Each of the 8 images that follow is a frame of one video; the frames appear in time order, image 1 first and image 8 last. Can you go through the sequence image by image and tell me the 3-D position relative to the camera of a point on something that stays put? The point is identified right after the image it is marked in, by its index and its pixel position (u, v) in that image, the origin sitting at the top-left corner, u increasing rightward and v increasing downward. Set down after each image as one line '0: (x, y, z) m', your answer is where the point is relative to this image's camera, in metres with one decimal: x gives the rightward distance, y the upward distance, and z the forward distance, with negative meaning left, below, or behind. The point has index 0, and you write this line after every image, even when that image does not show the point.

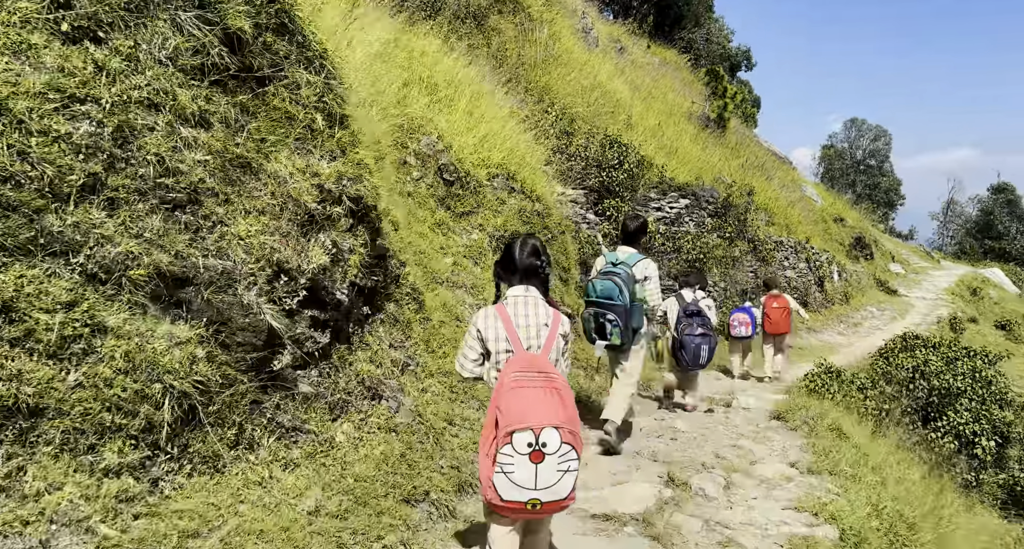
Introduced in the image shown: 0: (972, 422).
0: (+14.1, -4.6, +23.9) m
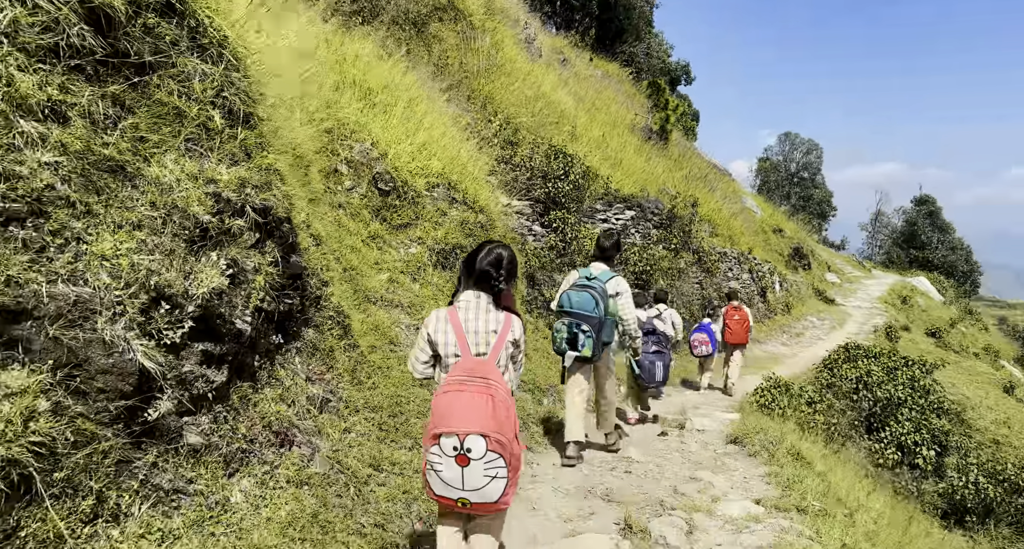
0: (+12.3, -5.0, +24.0) m
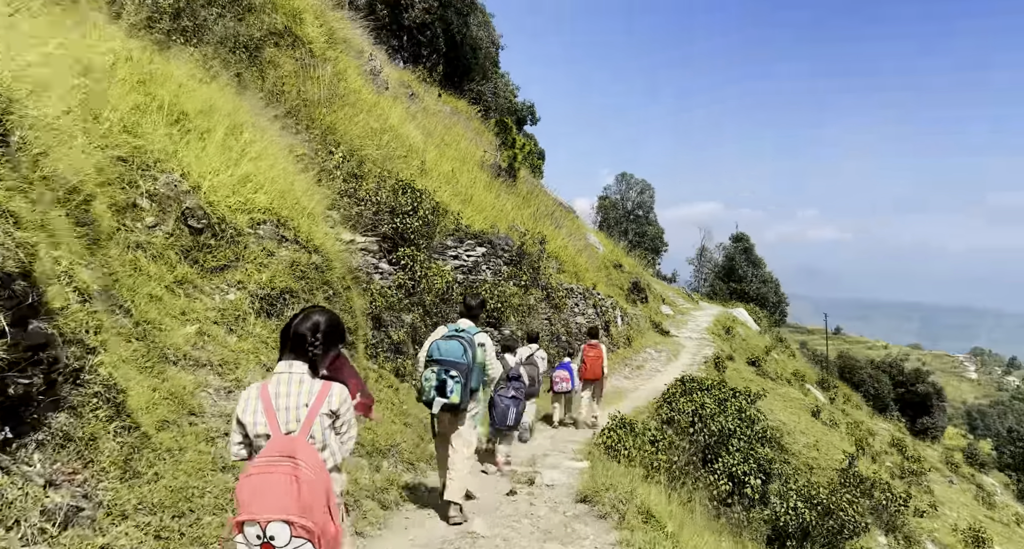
0: (+7.3, -6.3, +24.8) m
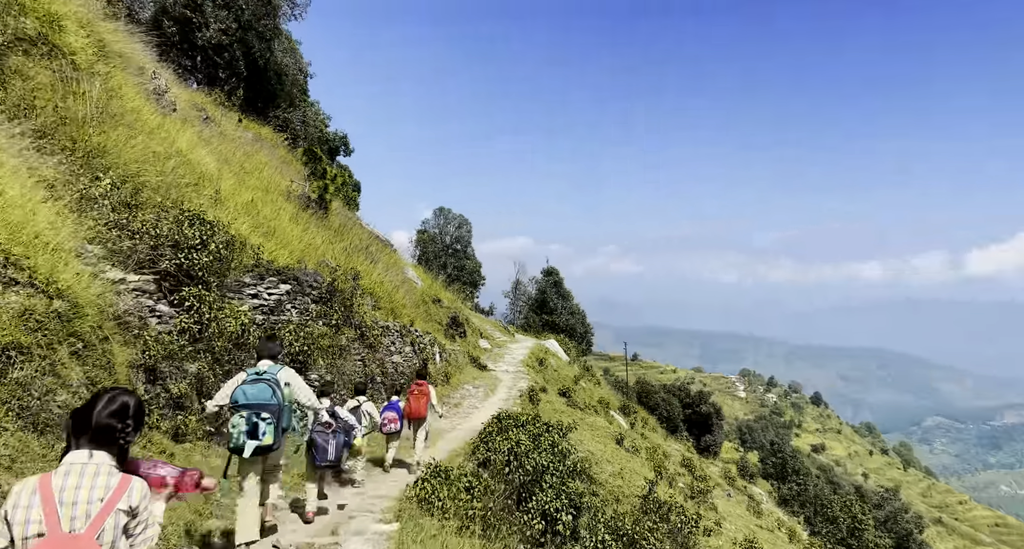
0: (+1.1, -7.5, +24.4) m
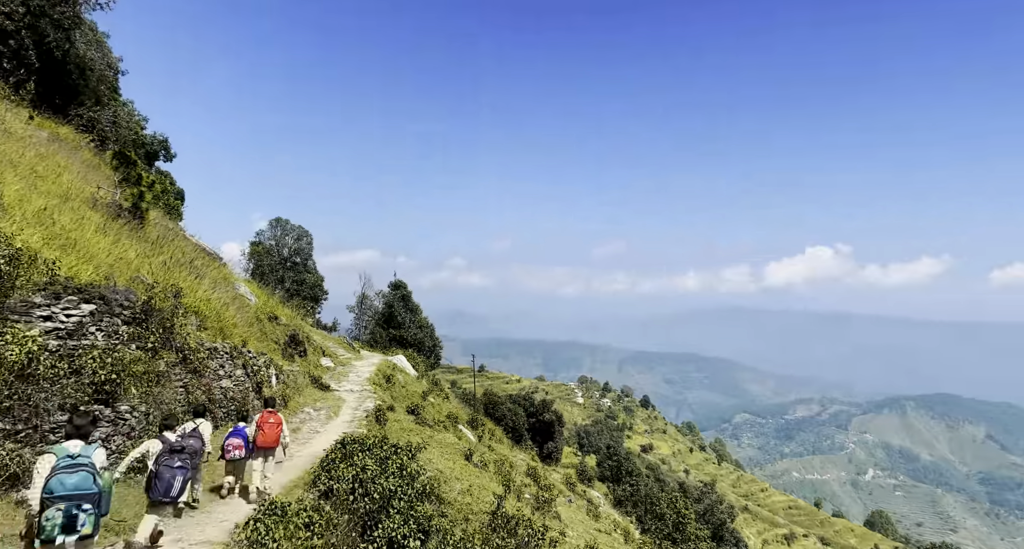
0: (-3.6, -7.9, +22.8) m
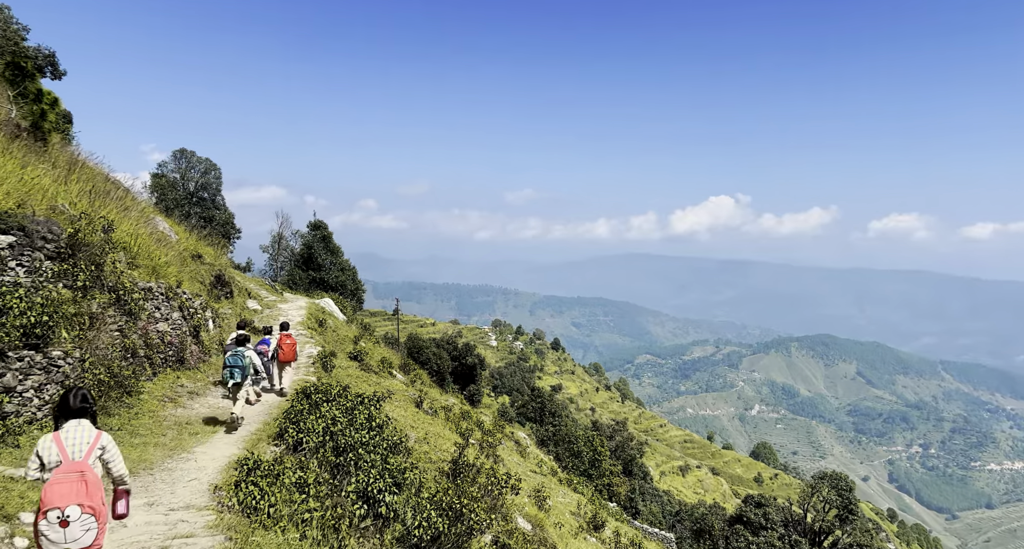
0: (-3.9, -5.9, +21.1) m
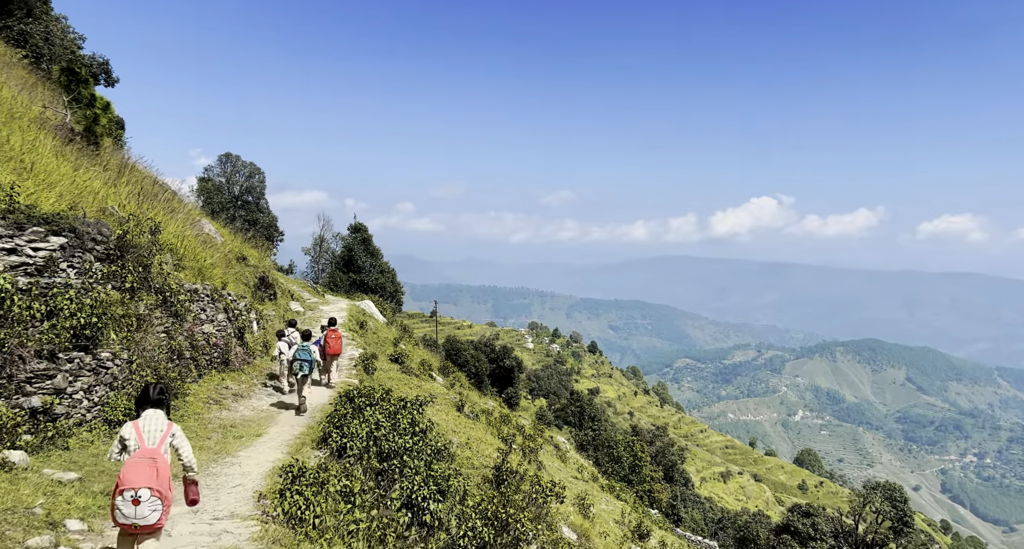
0: (-2.6, -6.0, +20.7) m
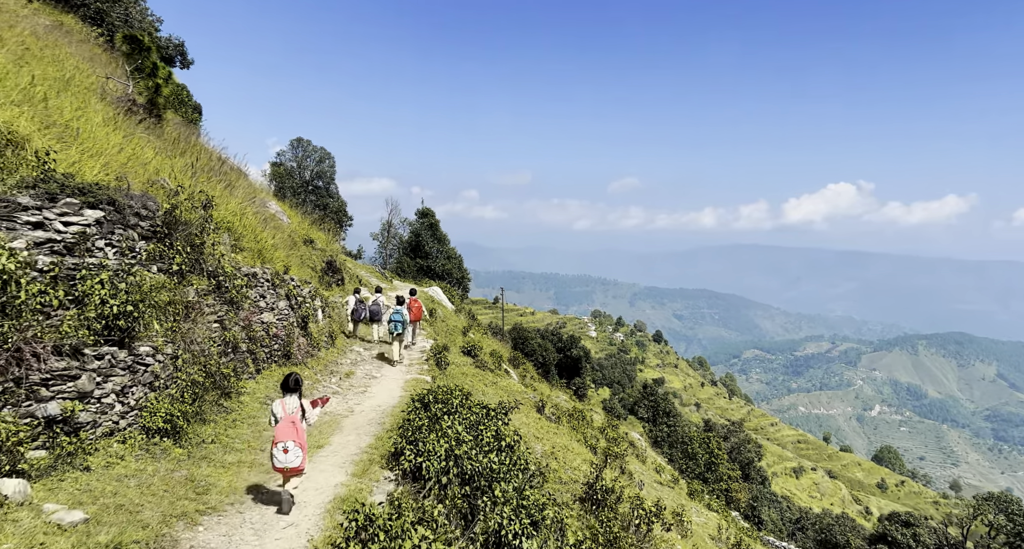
0: (0.0, -5.6, +16.9) m
